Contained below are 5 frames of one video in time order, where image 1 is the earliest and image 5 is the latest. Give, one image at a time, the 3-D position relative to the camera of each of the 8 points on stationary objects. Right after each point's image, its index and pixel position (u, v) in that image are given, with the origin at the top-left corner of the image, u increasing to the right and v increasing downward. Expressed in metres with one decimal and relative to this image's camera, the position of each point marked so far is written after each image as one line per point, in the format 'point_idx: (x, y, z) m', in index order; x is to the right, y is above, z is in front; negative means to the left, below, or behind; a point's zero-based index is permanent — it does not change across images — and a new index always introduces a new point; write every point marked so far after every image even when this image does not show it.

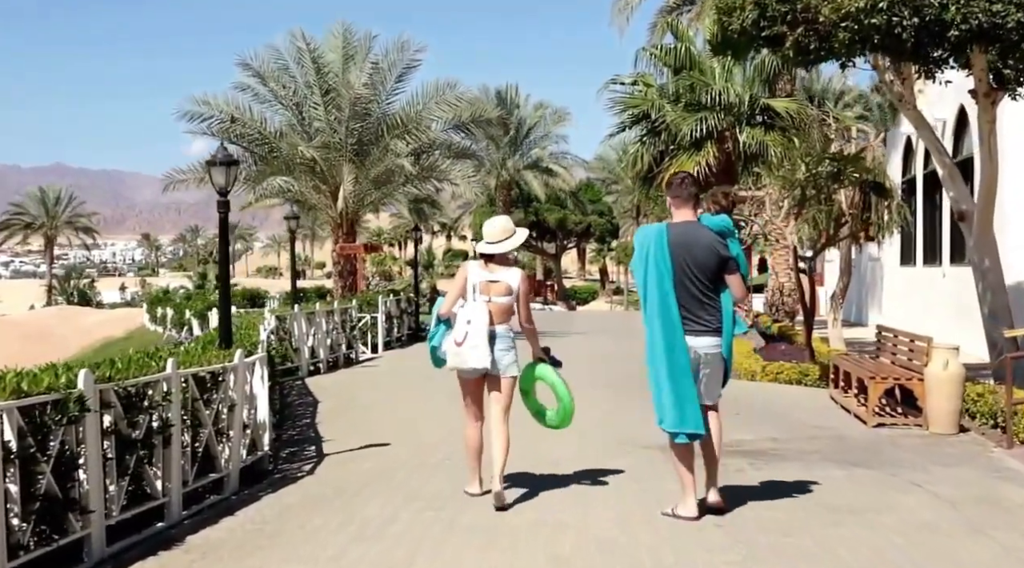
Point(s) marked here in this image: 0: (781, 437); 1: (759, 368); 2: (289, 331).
0: (+2.4, -1.4, +9.7) m
1: (+3.5, -1.2, +15.1) m
2: (-3.1, -0.6, +14.7) m
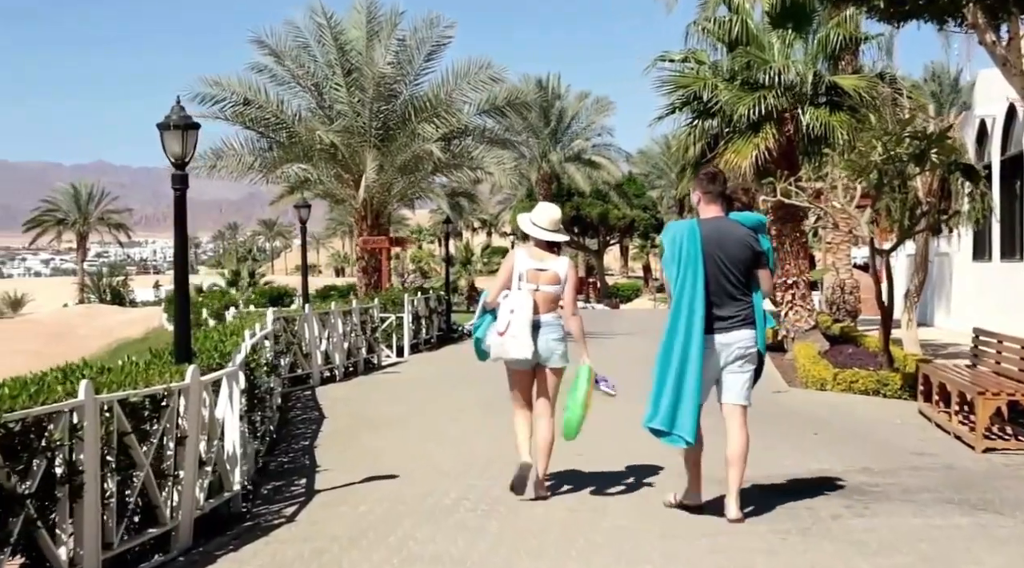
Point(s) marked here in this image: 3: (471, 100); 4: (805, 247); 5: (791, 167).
0: (+2.7, -1.4, +7.9) m
1: (+3.9, -1.1, +13.3) m
2: (-2.6, -0.6, +13.1) m
3: (-0.8, +3.3, +19.3) m
4: (+4.8, +0.6, +17.5) m
5: (+4.4, +1.8, +16.8) m
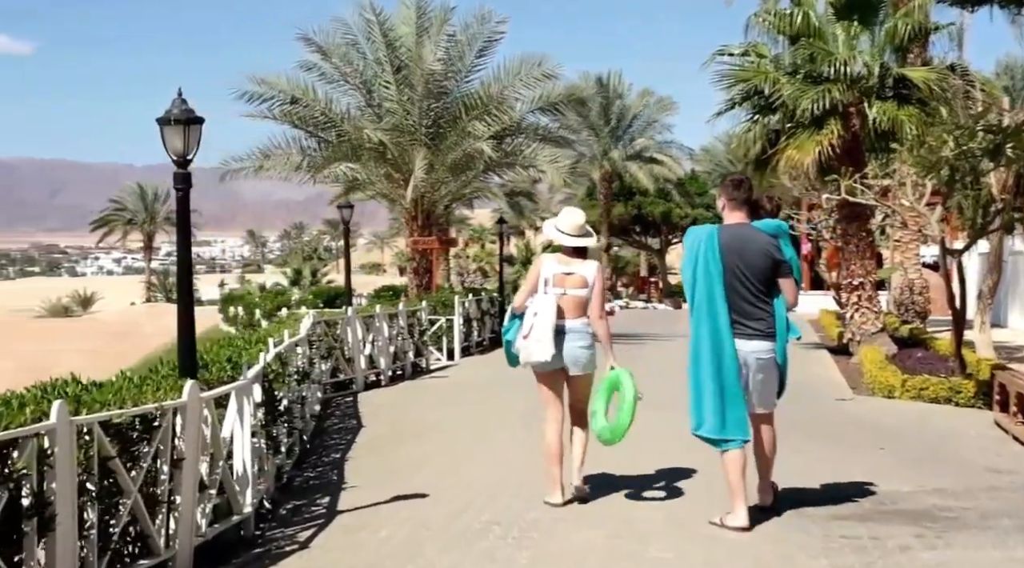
0: (+2.9, -1.4, +7.2) m
1: (+4.5, -1.2, +12.5) m
2: (-2.1, -0.6, +12.7) m
3: (+0.2, +3.3, +18.8) m
4: (+5.6, +0.6, +16.6) m
5: (+5.2, +1.8, +16.0) m
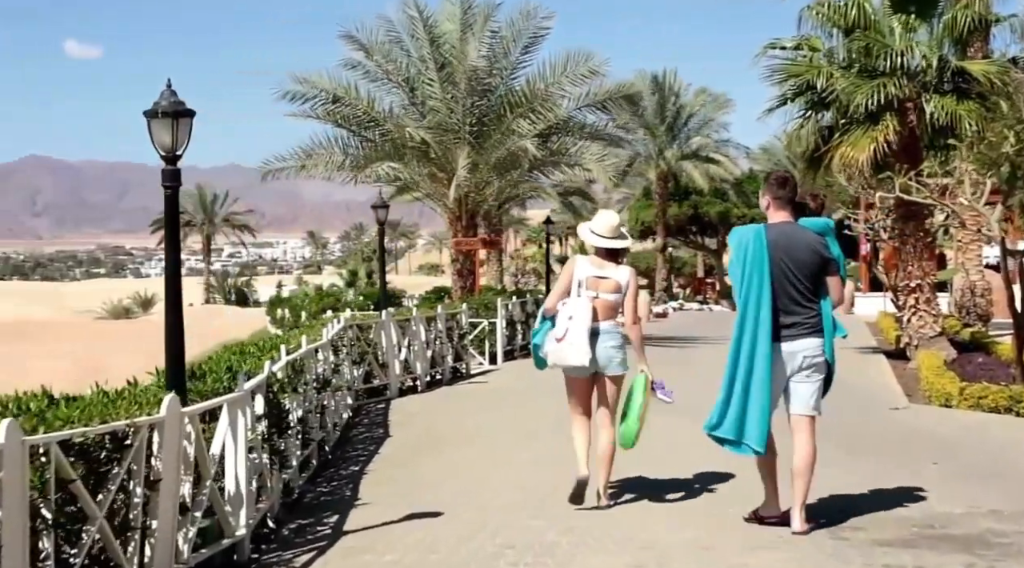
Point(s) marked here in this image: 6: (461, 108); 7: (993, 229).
0: (+3.1, -1.5, +6.6) m
1: (+4.9, -1.2, +11.8) m
2: (-1.6, -0.7, +12.4) m
3: (+1.0, +3.2, +18.3) m
4: (+6.3, +0.6, +15.9) m
5: (+5.8, +1.8, +15.2) m
6: (-0.9, +2.9, +17.8) m
7: (+5.8, +0.7, +12.8) m
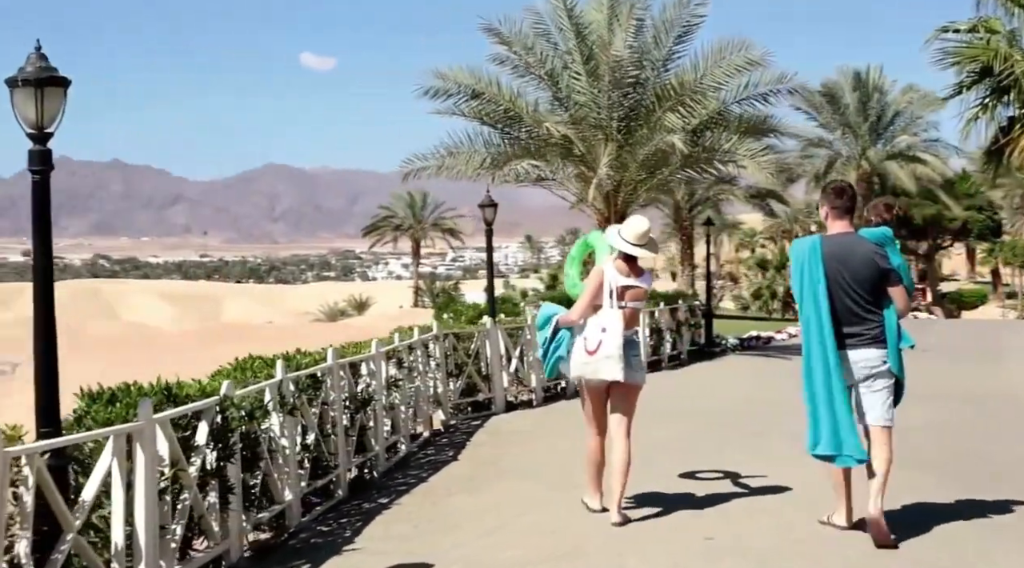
0: (+3.0, -1.5, +4.8) m
1: (+5.9, -1.3, +9.5) m
2: (-0.4, -0.7, +11.4) m
3: (+3.4, +3.1, +16.7) m
4: (+8.0, +0.4, +13.2) m
5: (+7.4, +1.6, +12.7) m
6: (+1.5, +2.8, +16.6) m
7: (+7.0, +0.5, +10.3) m
